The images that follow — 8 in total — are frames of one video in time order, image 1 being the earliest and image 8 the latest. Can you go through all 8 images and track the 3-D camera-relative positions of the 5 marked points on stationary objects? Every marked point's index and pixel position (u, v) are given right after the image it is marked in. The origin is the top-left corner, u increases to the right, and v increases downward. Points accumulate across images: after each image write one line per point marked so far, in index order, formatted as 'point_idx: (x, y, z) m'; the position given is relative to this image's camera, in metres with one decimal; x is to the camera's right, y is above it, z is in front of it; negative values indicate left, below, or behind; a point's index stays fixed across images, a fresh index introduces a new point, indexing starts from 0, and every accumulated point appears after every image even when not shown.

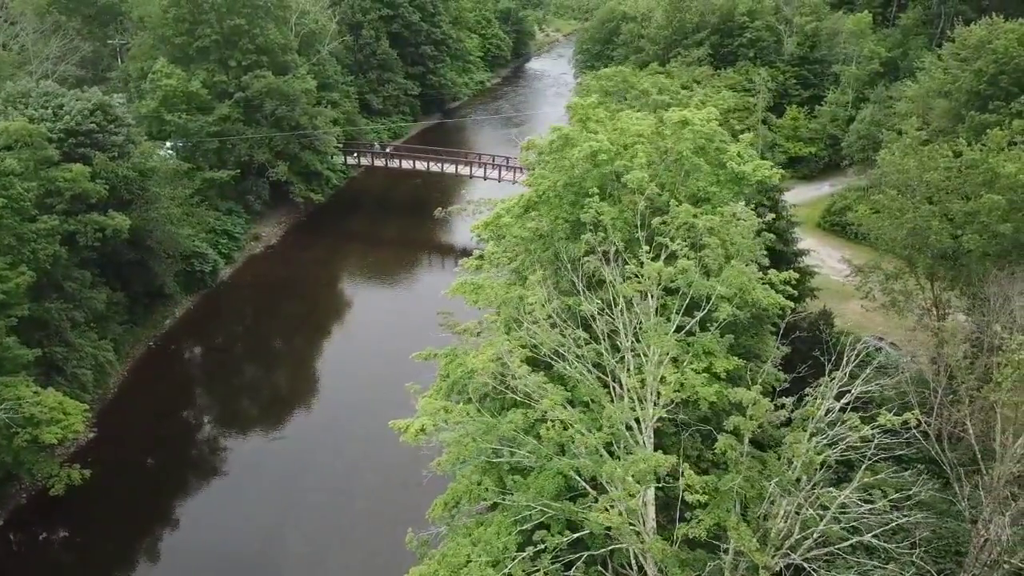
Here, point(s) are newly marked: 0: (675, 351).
0: (+2.1, -0.8, +9.0) m
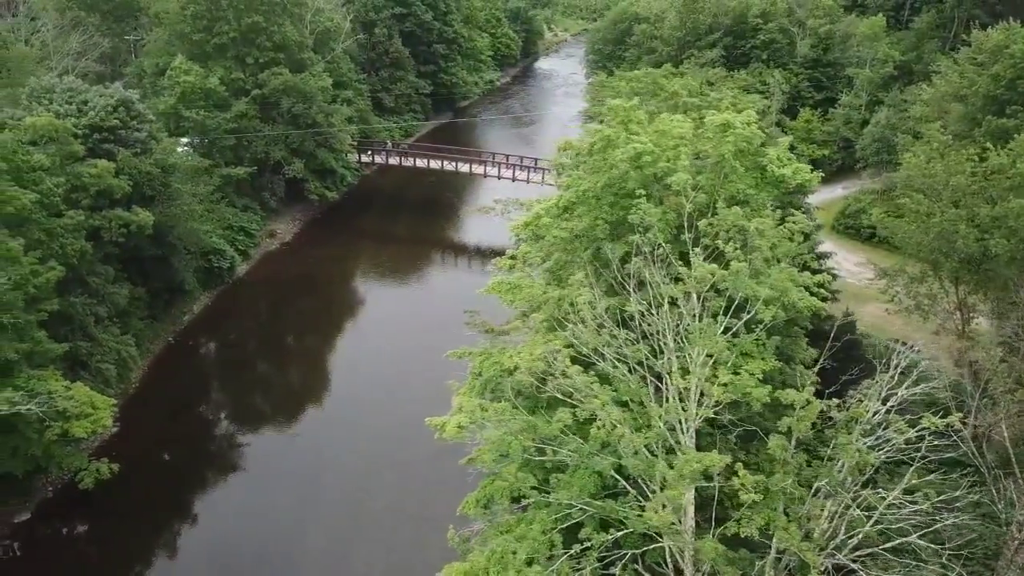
0: (+2.6, -0.8, +9.1) m
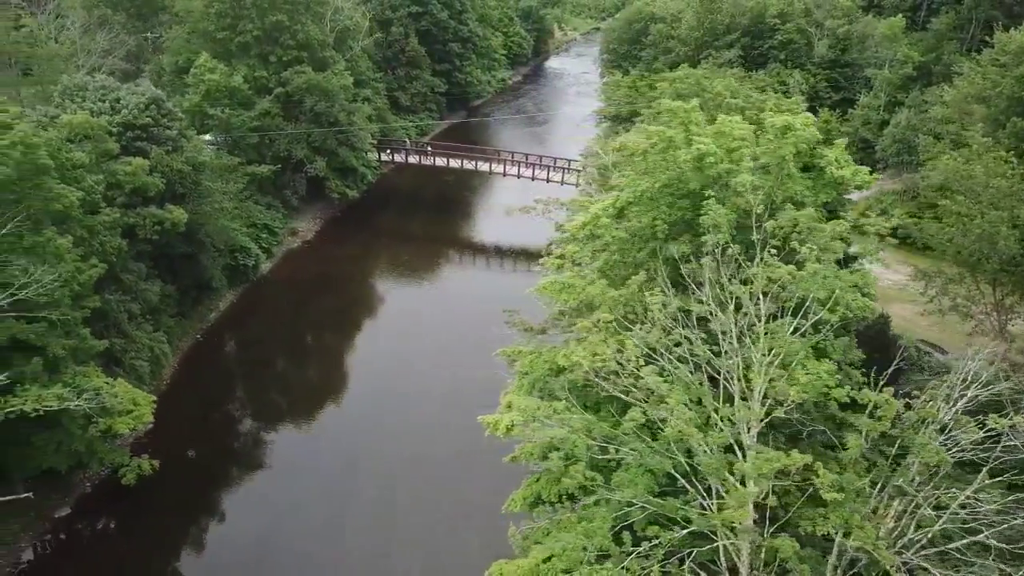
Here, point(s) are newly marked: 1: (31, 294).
0: (+3.5, -0.8, +9.2) m
1: (-9.2, -0.1, +14.0) m
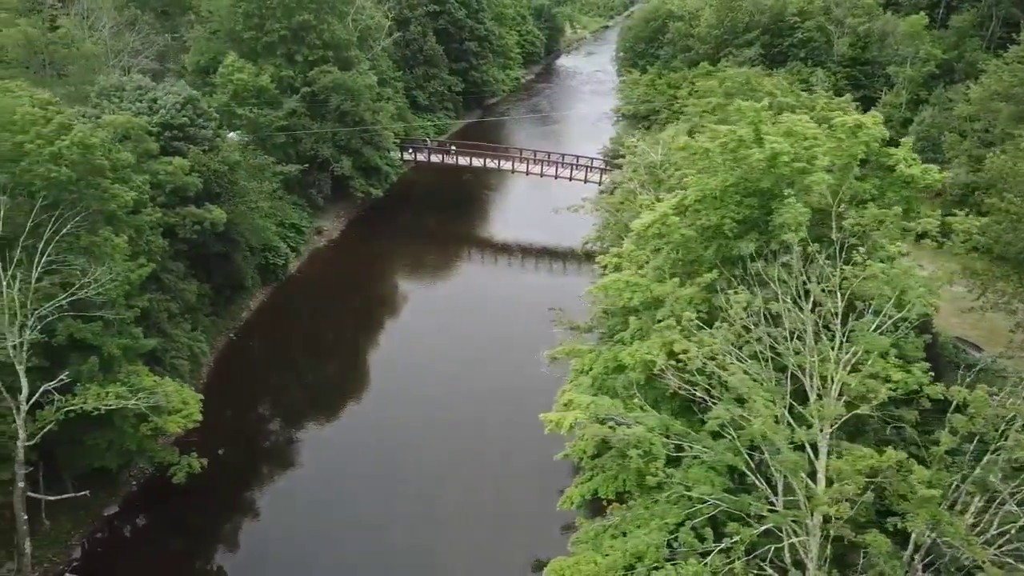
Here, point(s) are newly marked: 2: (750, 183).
0: (+4.6, -0.8, +9.2) m
1: (-8.2, -0.1, +14.1) m
2: (+3.7, +1.6, +11.1) m
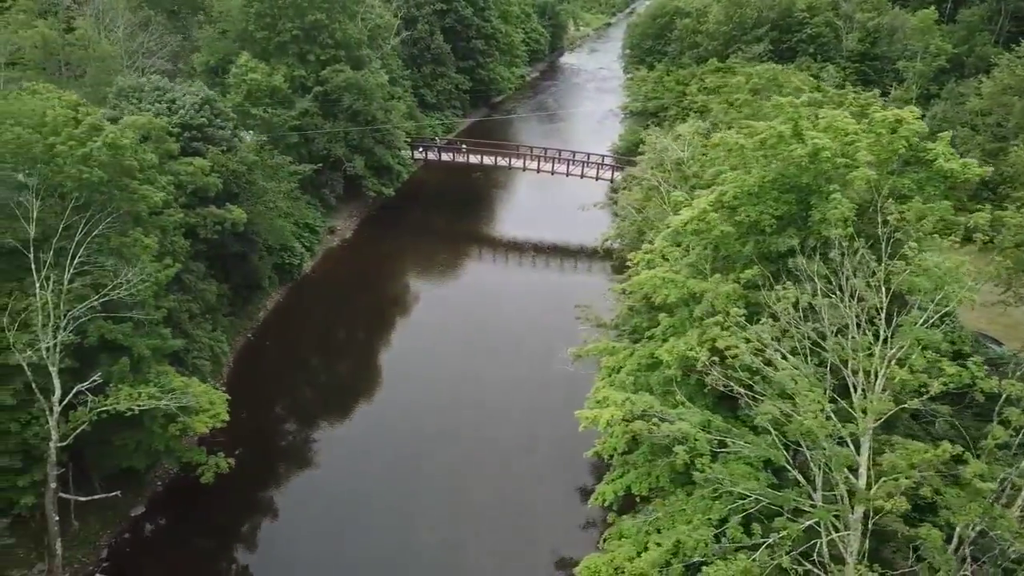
0: (+5.1, -0.7, +9.2) m
1: (-7.6, -0.1, +14.1) m
2: (+4.2, +1.7, +11.1) m
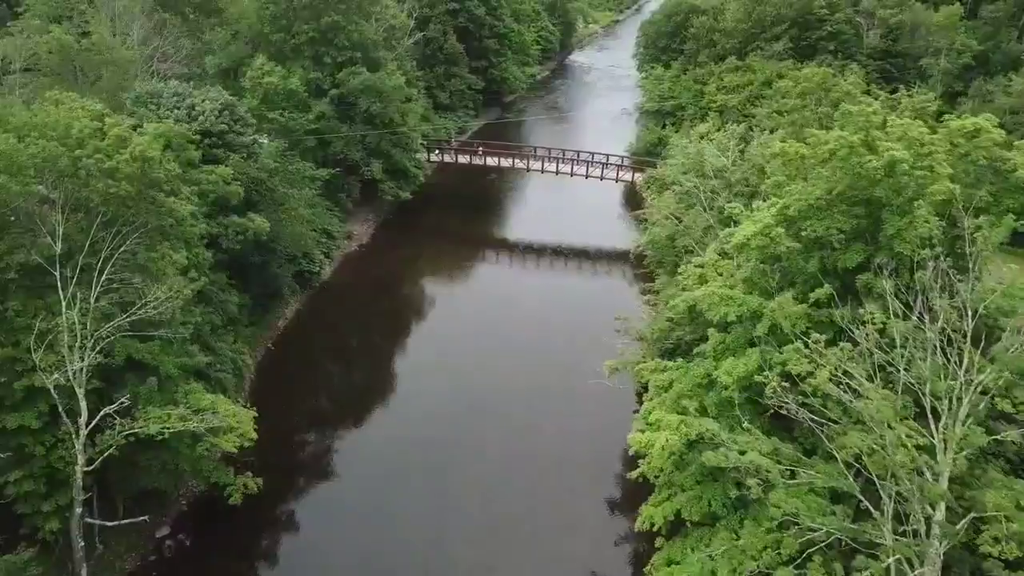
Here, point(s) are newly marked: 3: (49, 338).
0: (+5.9, -1.0, +8.7) m
1: (-6.8, -0.5, +13.6) m
2: (+5.0, +1.4, +10.5) m
3: (-8.0, -0.9, +12.5) m
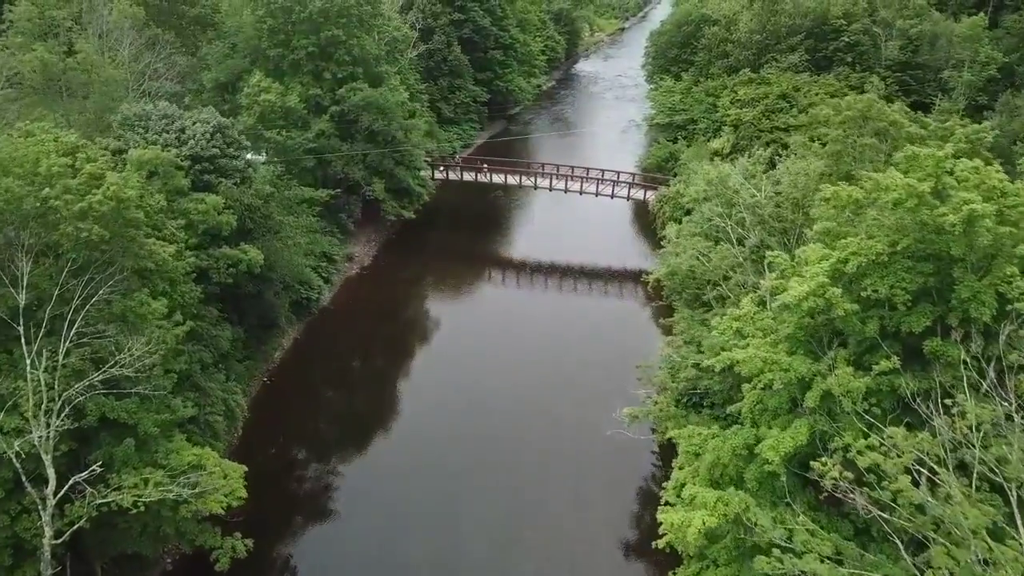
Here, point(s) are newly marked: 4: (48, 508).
0: (+6.1, -1.8, +7.3) m
1: (-6.6, -1.4, +12.3) m
2: (+5.2, +0.5, +9.2) m
3: (-7.8, -1.8, +11.3) m
4: (-7.3, -3.5, +11.4) m
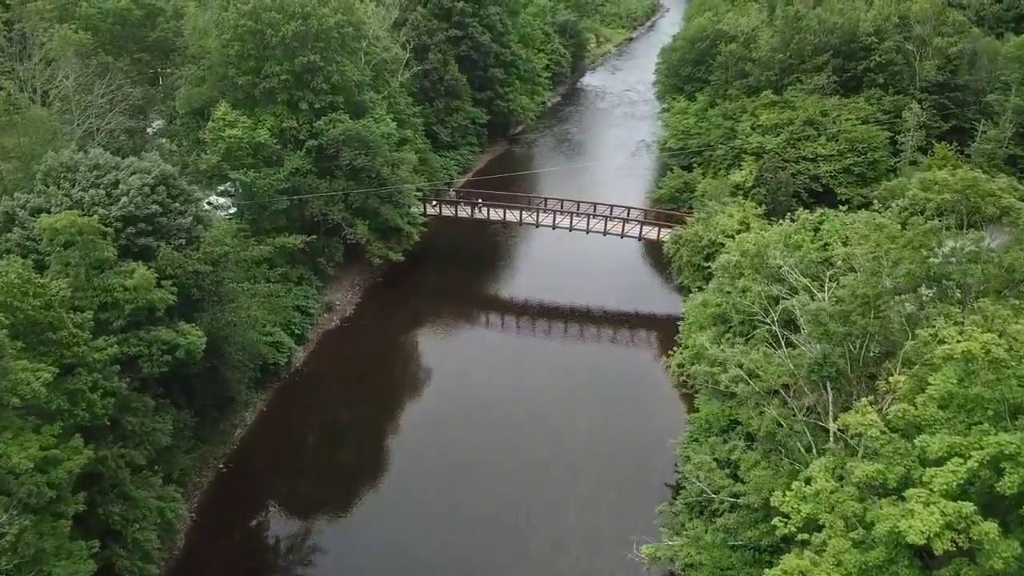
0: (+5.9, -3.7, +4.0) m
1: (-6.8, -3.2, +9.1) m
2: (+5.0, -1.3, +6.0) m
3: (-8.0, -3.6, +8.1) m
4: (-7.5, -5.4, +8.2) m
